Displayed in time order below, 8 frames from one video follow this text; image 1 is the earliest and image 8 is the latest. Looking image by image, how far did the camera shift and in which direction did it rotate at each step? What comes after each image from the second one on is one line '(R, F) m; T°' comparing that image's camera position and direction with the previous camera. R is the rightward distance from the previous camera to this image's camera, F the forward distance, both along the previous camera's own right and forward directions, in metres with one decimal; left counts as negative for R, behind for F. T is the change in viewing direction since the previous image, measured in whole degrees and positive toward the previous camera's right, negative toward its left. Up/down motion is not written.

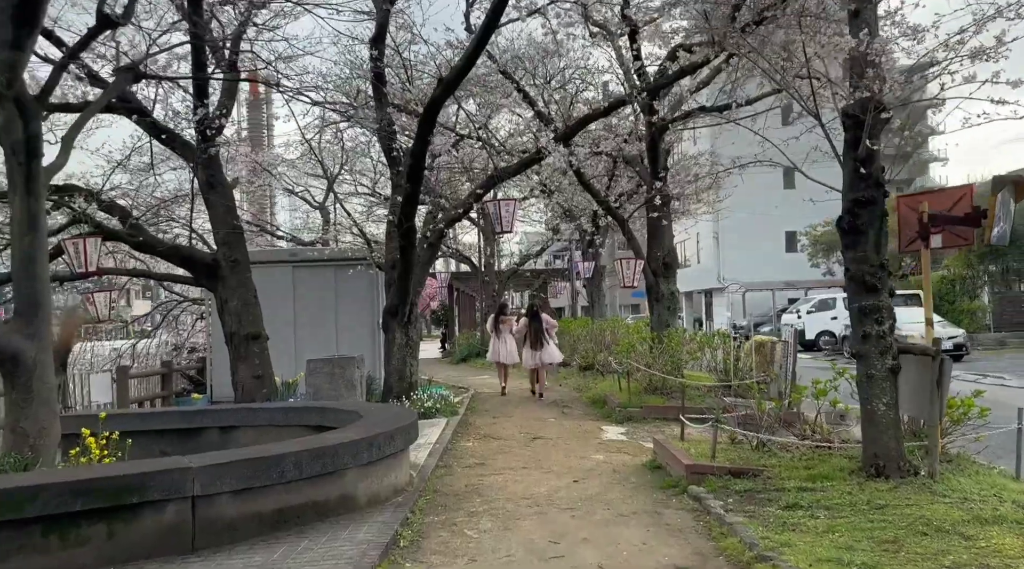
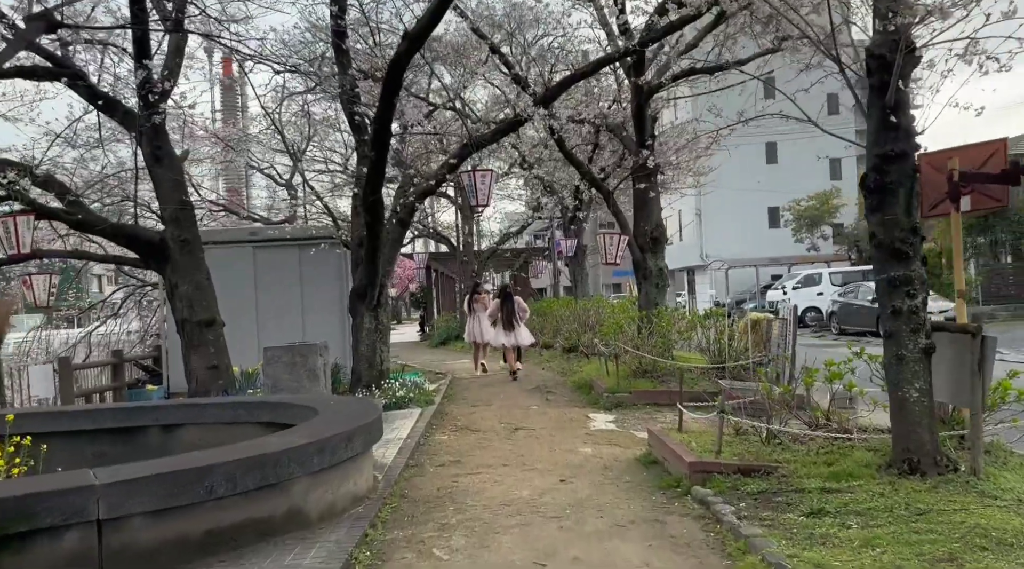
(0.0, +0.9) m; +1°
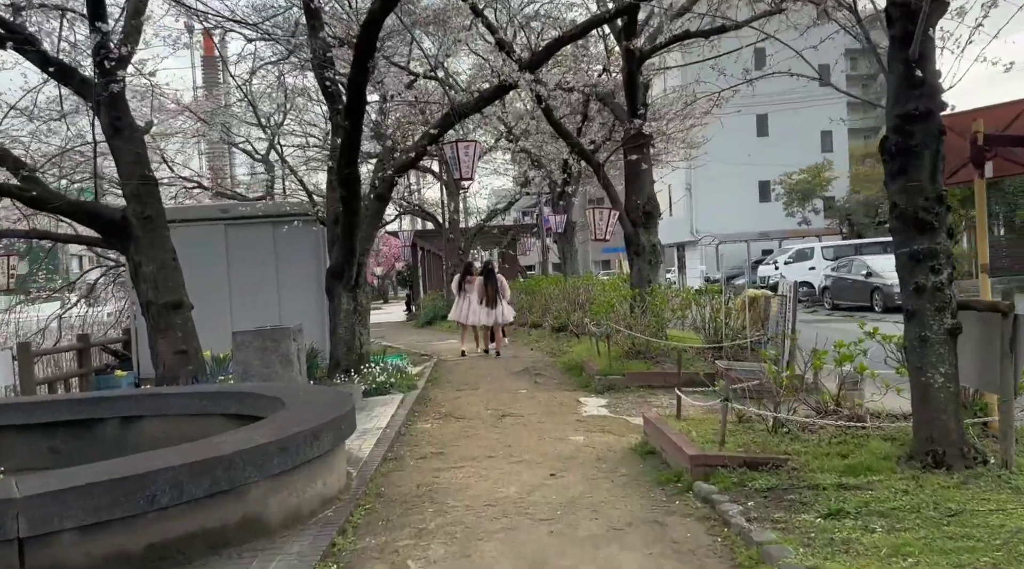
(0.0, +0.5) m; +1°
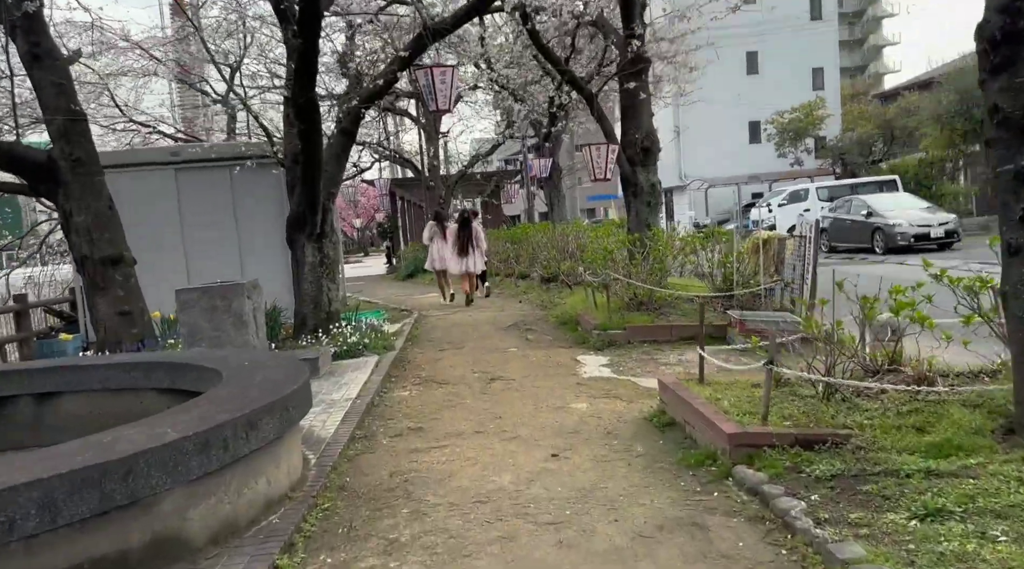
(0.0, +1.1) m; +1°
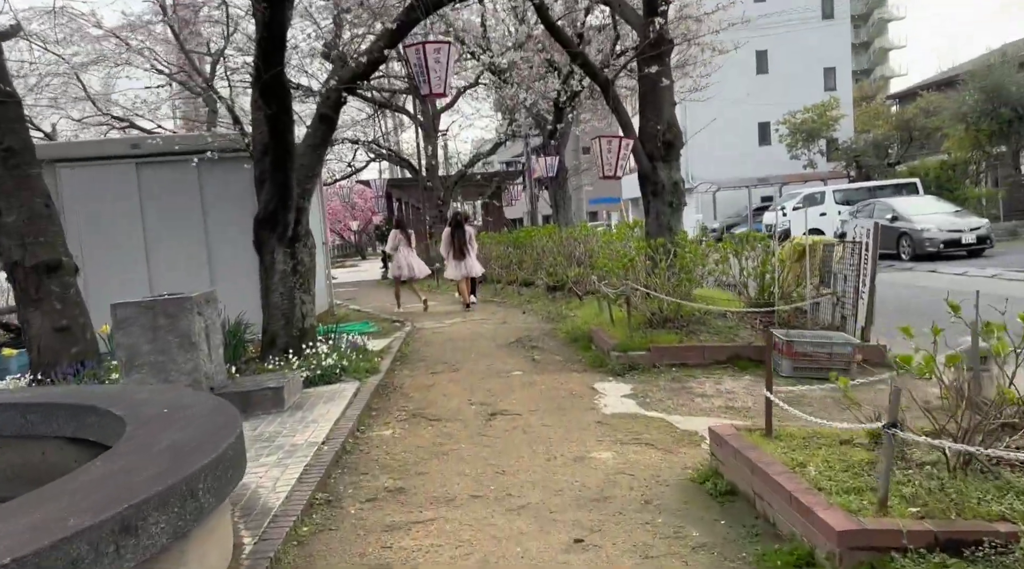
(0.0, +1.3) m; 0°
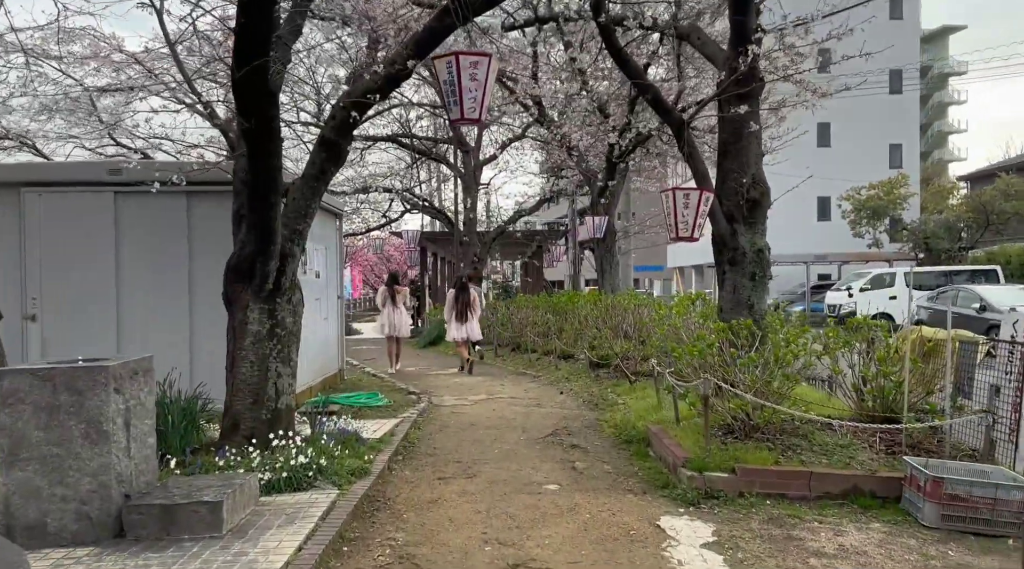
(0.0, +1.8) m; -3°
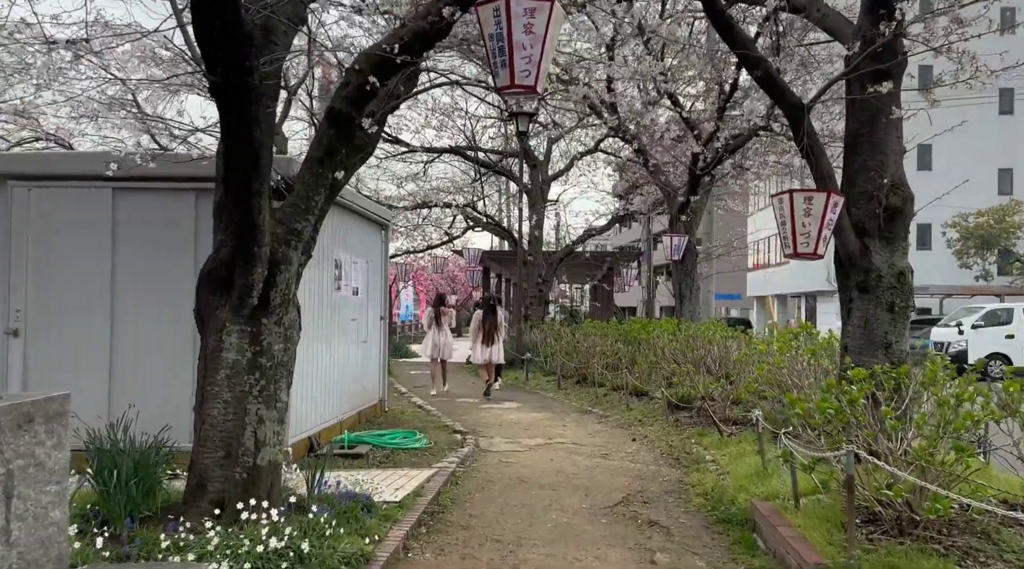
(0.0, +1.6) m; -5°
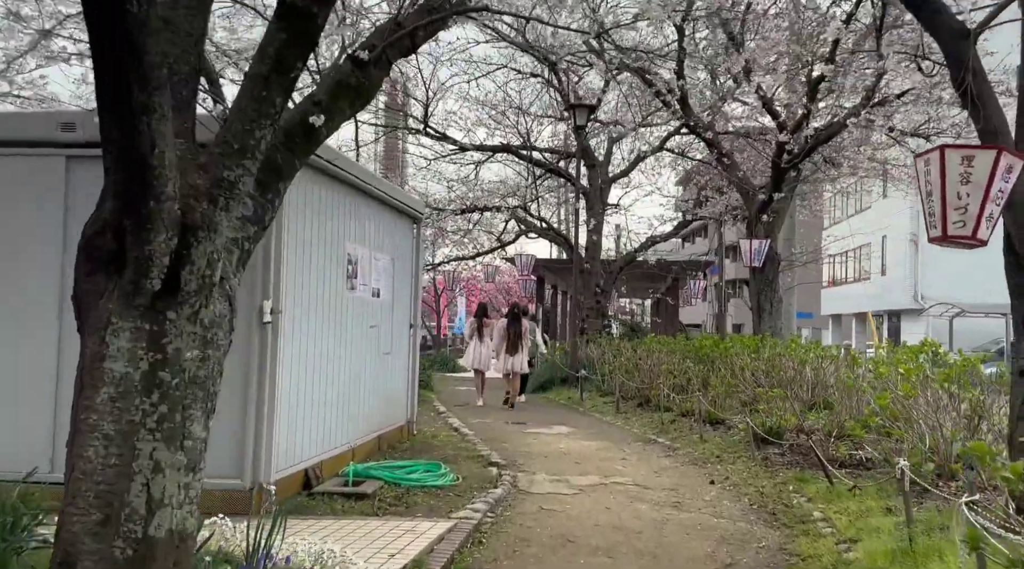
(+0.1, +1.6) m; -4°
